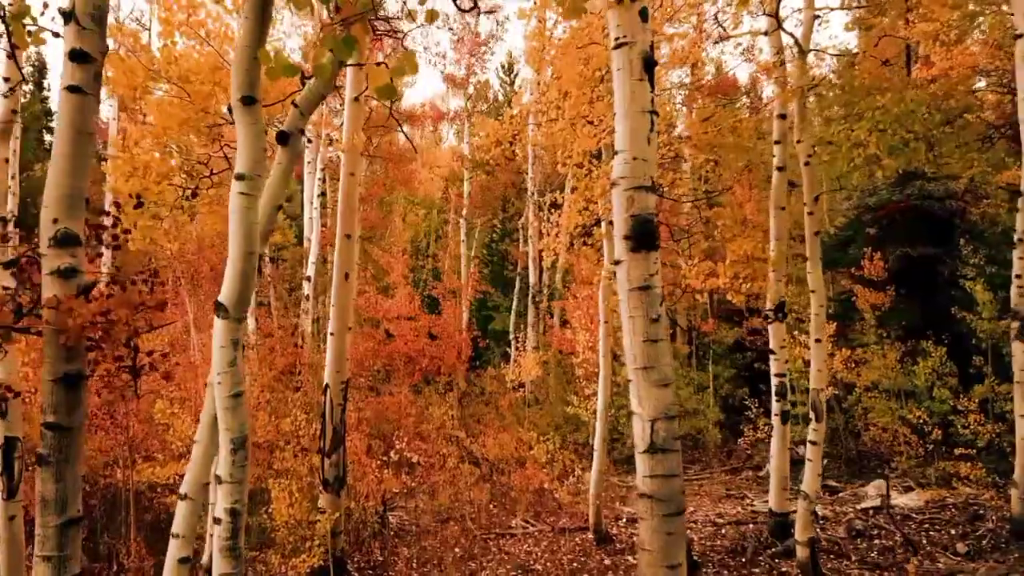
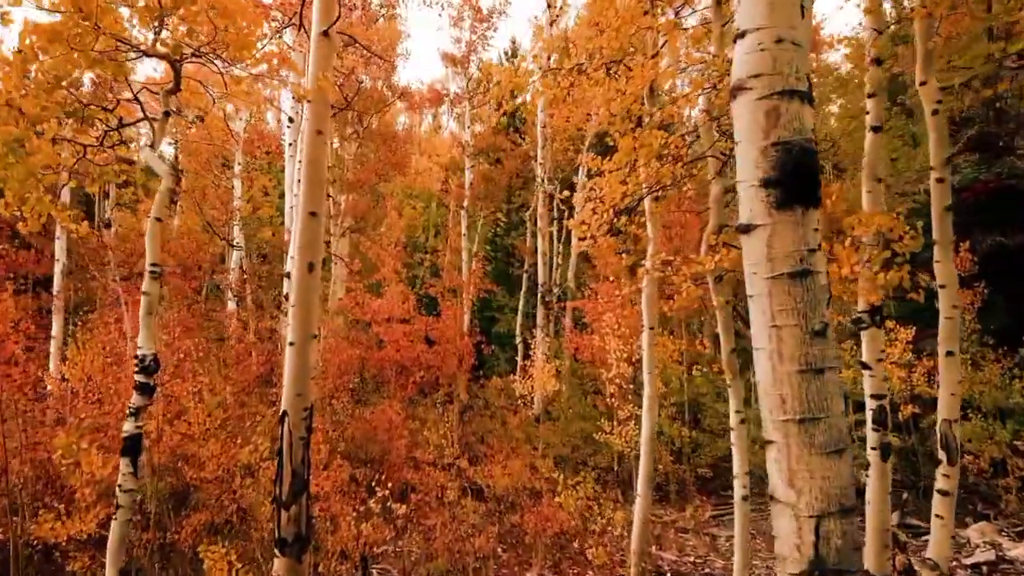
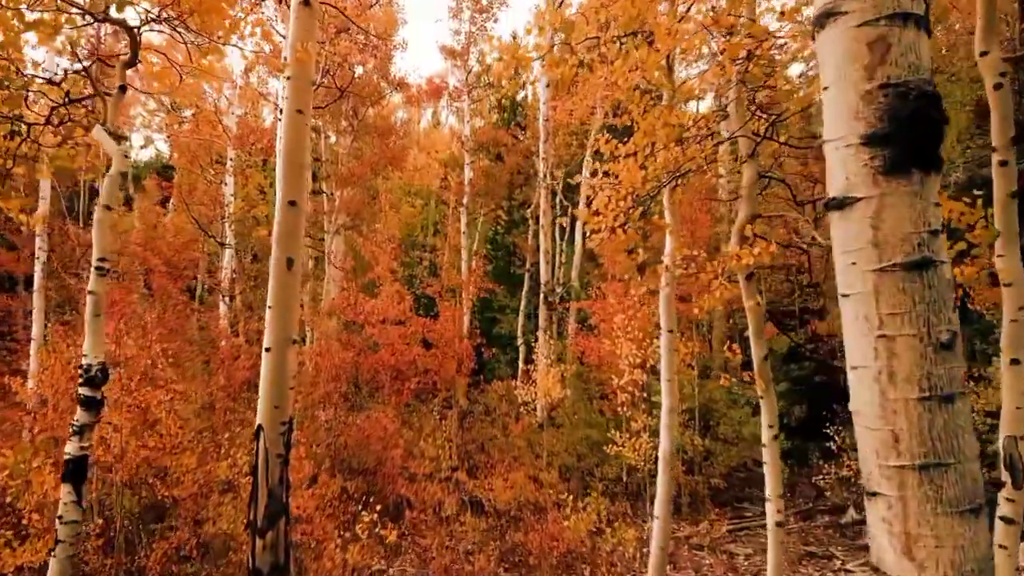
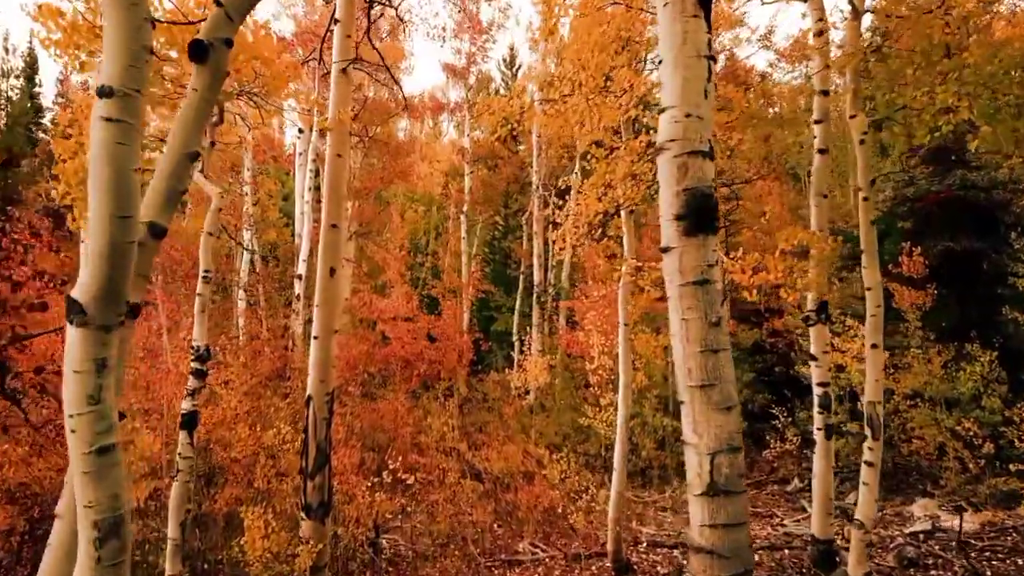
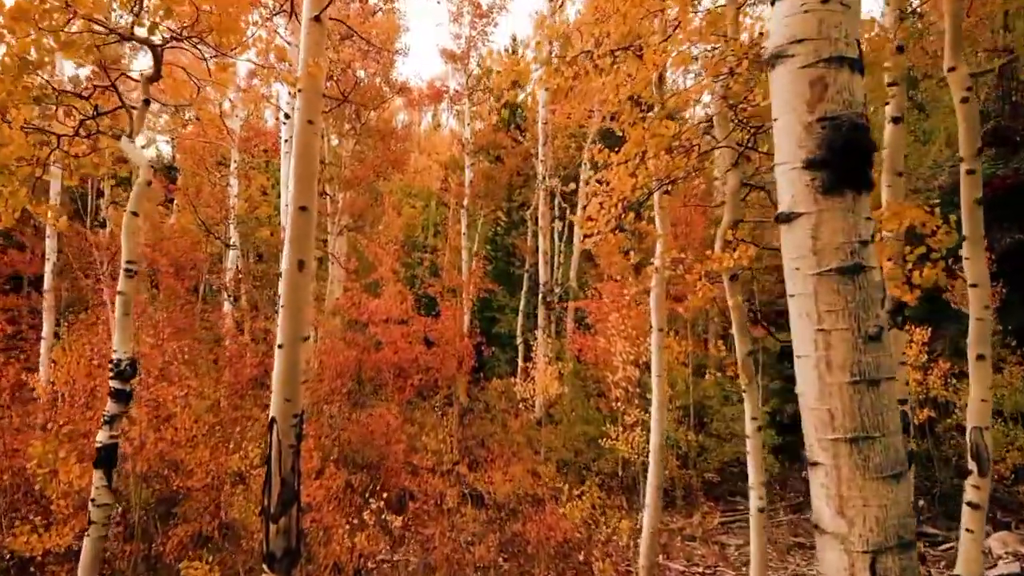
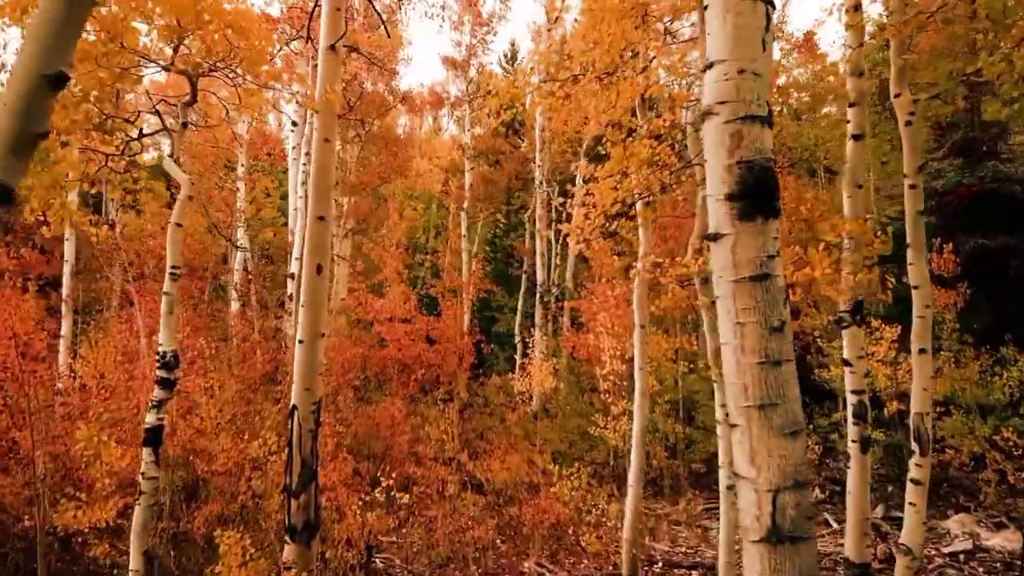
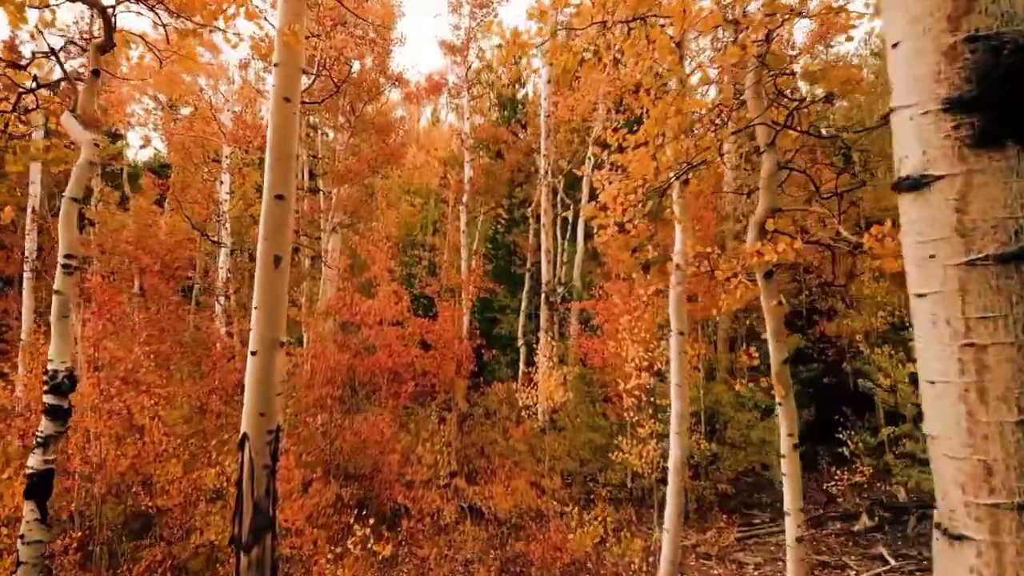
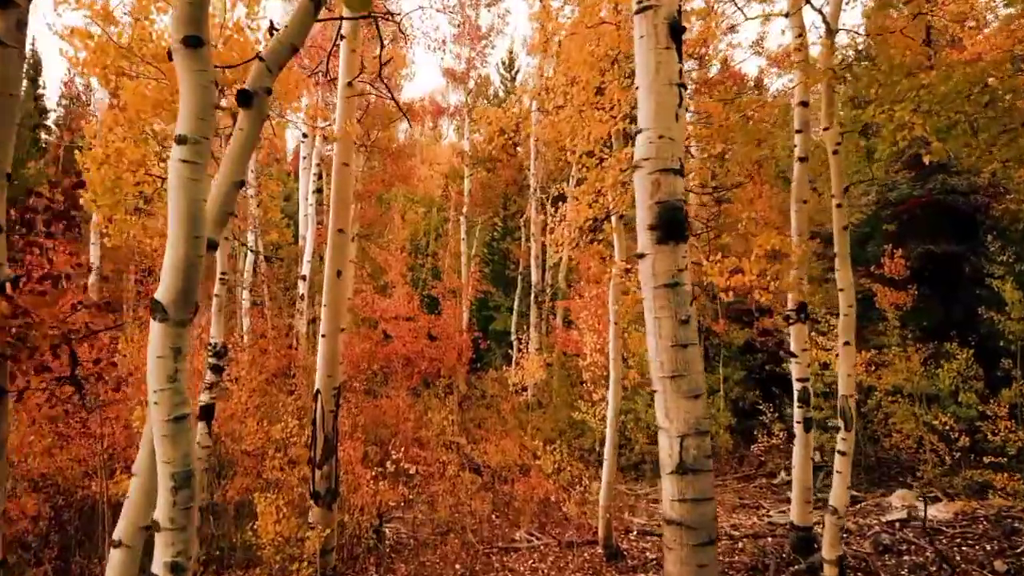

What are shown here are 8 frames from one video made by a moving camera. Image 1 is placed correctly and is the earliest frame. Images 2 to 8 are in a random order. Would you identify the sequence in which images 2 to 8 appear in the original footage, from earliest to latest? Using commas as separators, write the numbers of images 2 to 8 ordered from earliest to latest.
8, 4, 6, 2, 5, 3, 7
